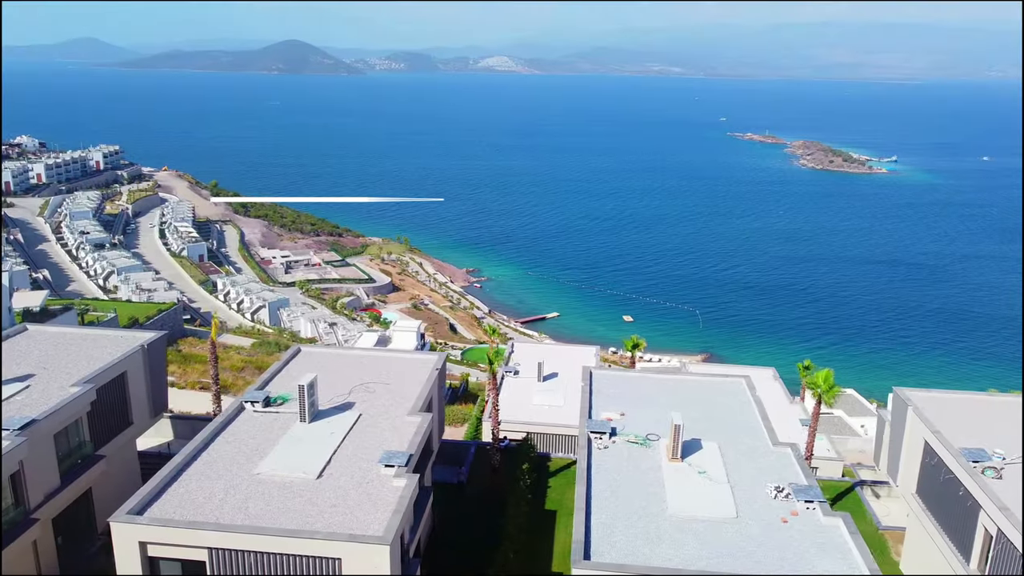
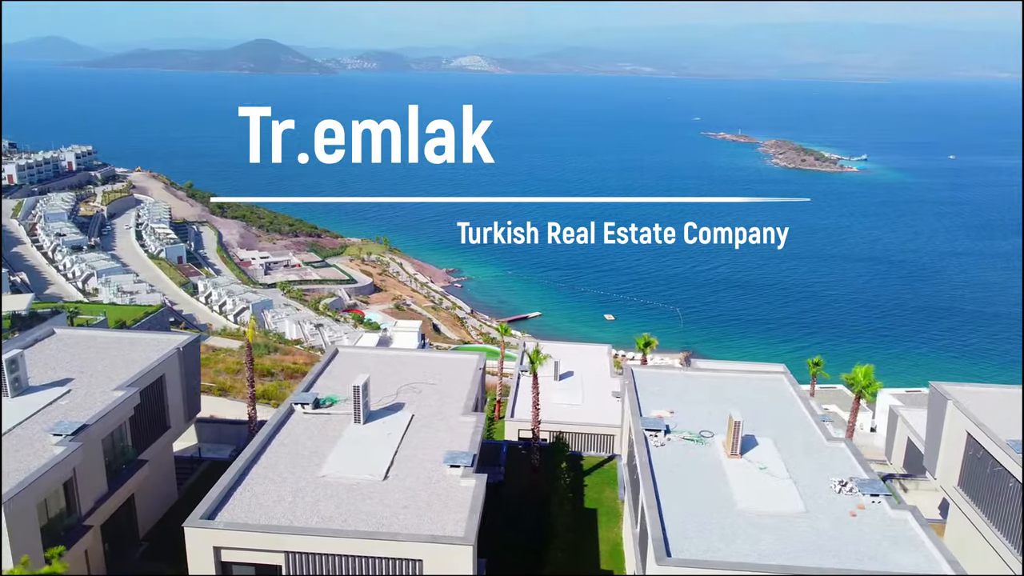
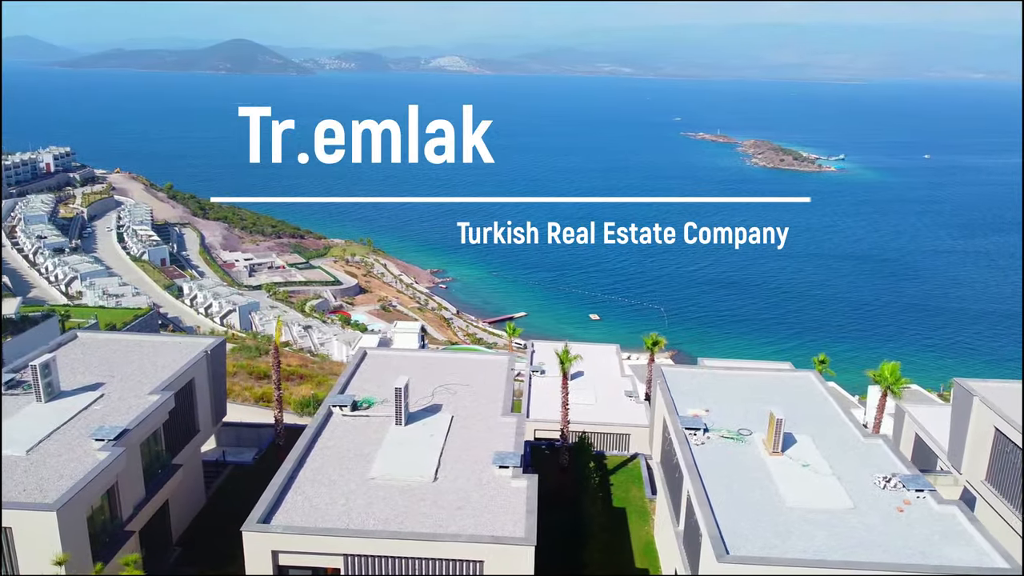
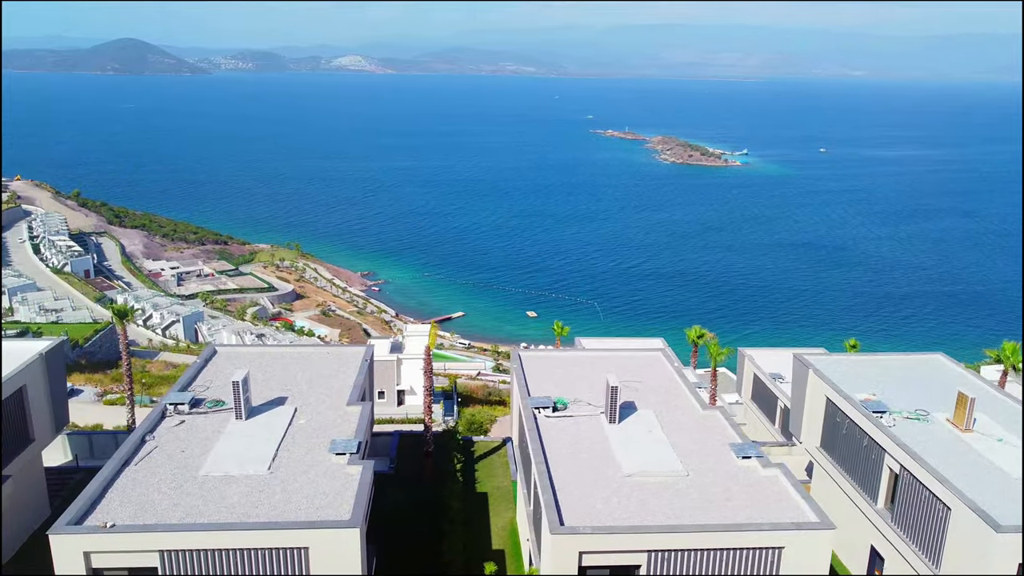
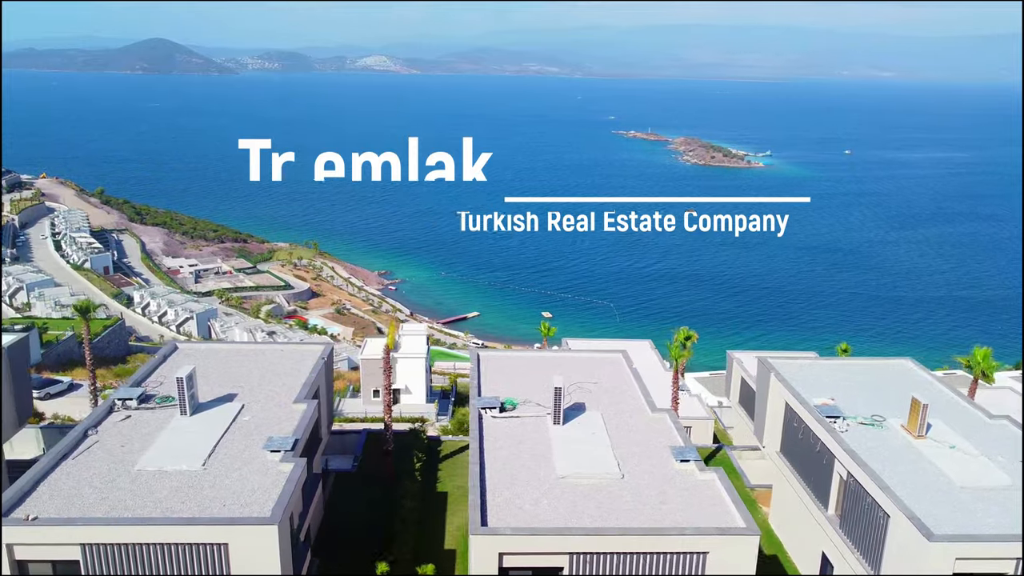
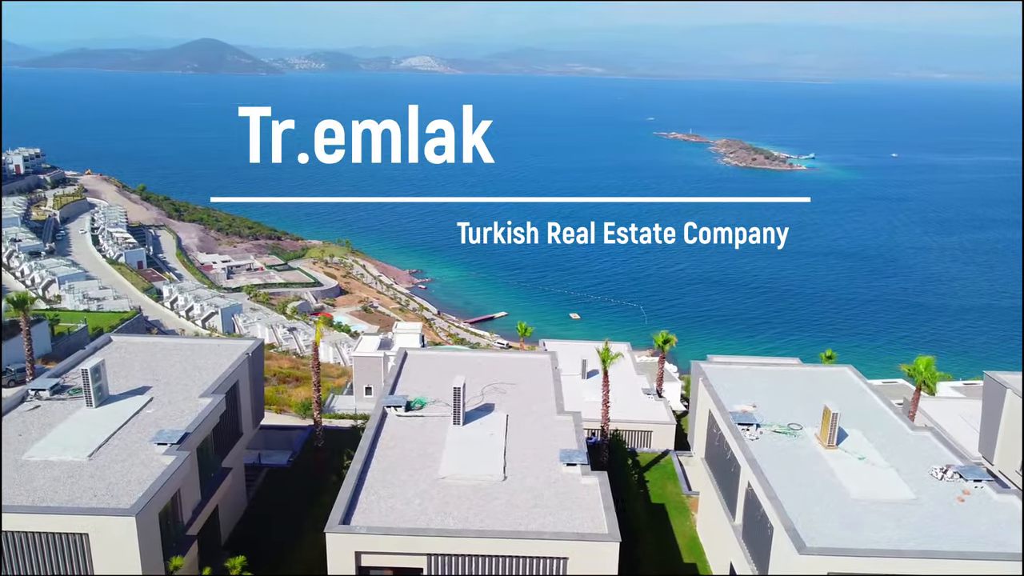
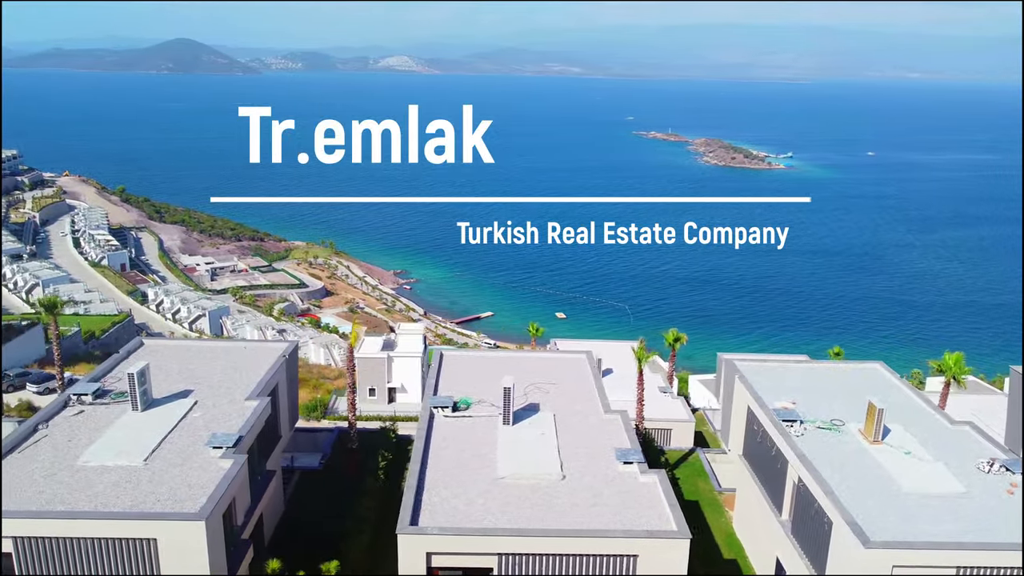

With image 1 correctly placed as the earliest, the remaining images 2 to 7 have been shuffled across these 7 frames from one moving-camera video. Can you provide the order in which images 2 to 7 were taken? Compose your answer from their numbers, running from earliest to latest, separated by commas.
2, 3, 6, 7, 5, 4
